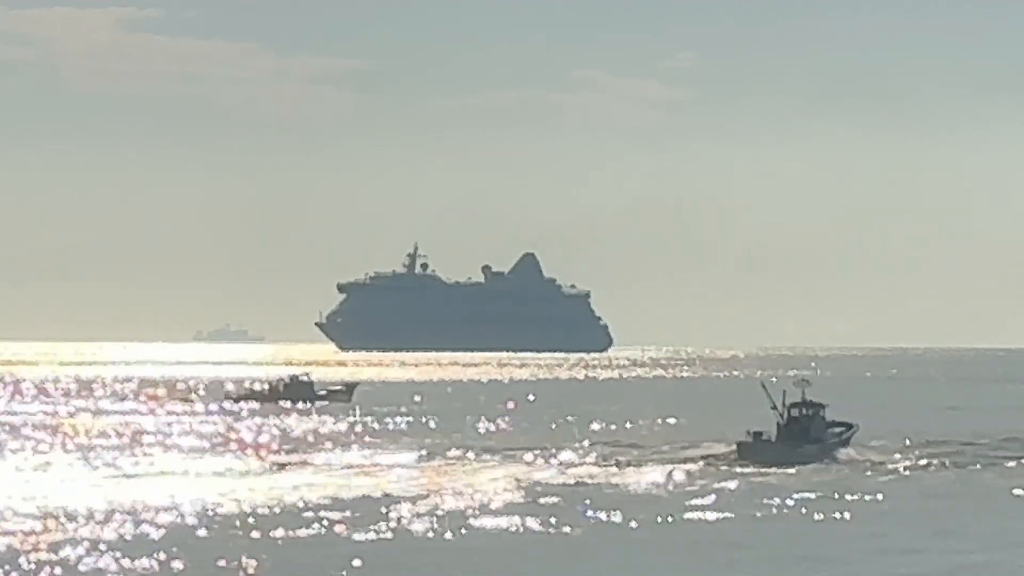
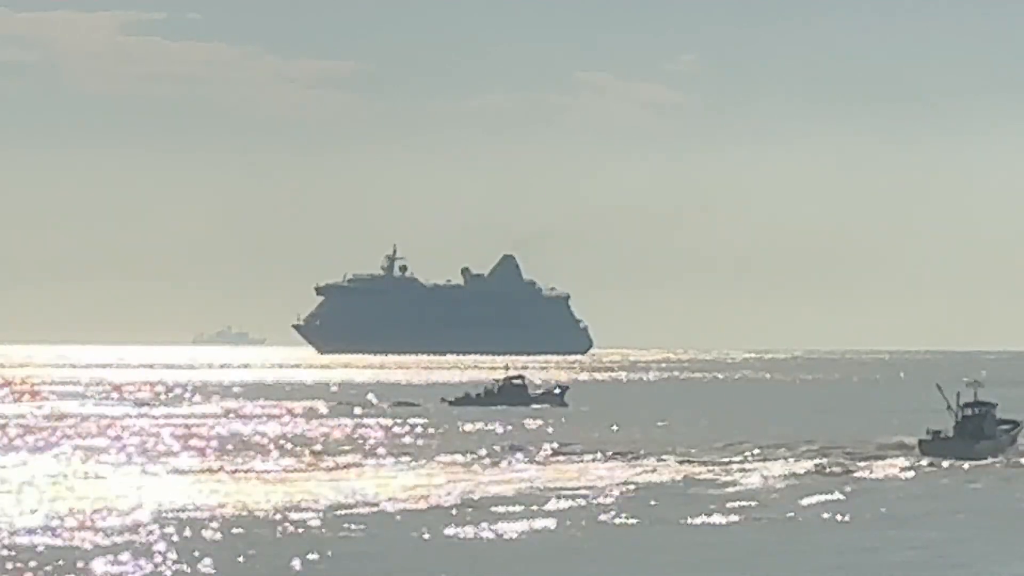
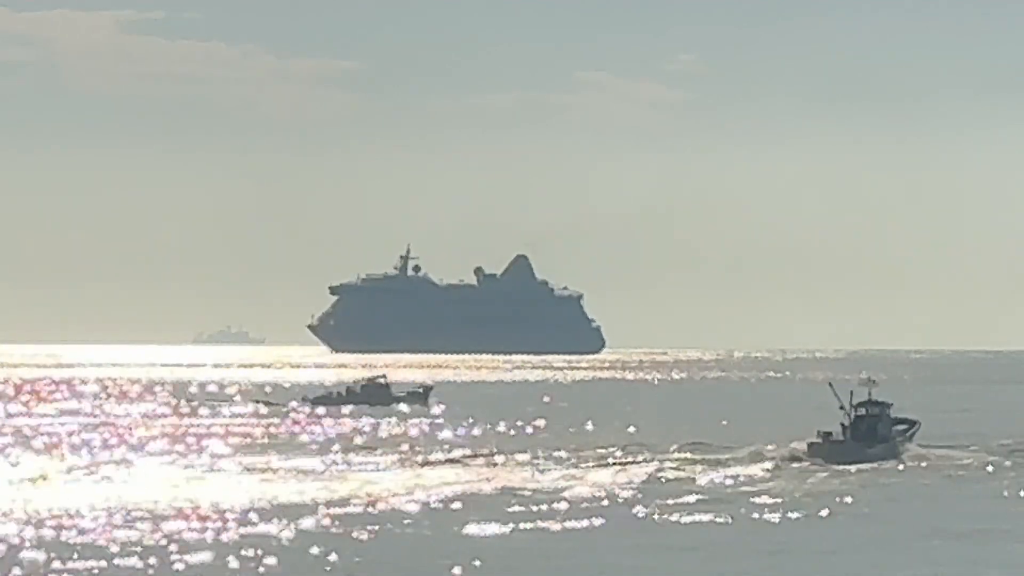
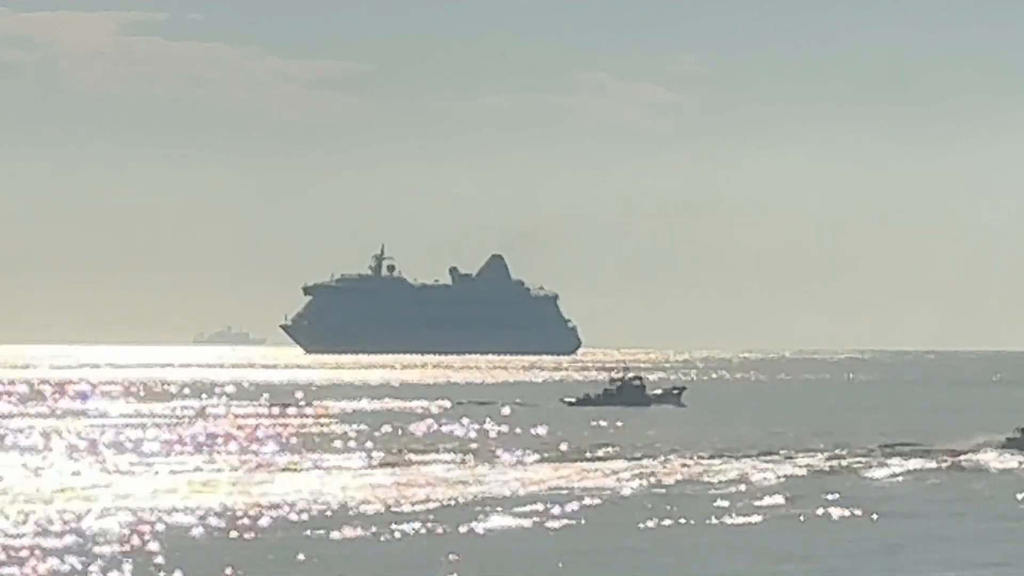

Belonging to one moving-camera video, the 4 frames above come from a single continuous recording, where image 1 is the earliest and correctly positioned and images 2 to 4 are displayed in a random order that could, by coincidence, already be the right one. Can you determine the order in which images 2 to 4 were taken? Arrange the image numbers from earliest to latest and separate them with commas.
3, 2, 4
